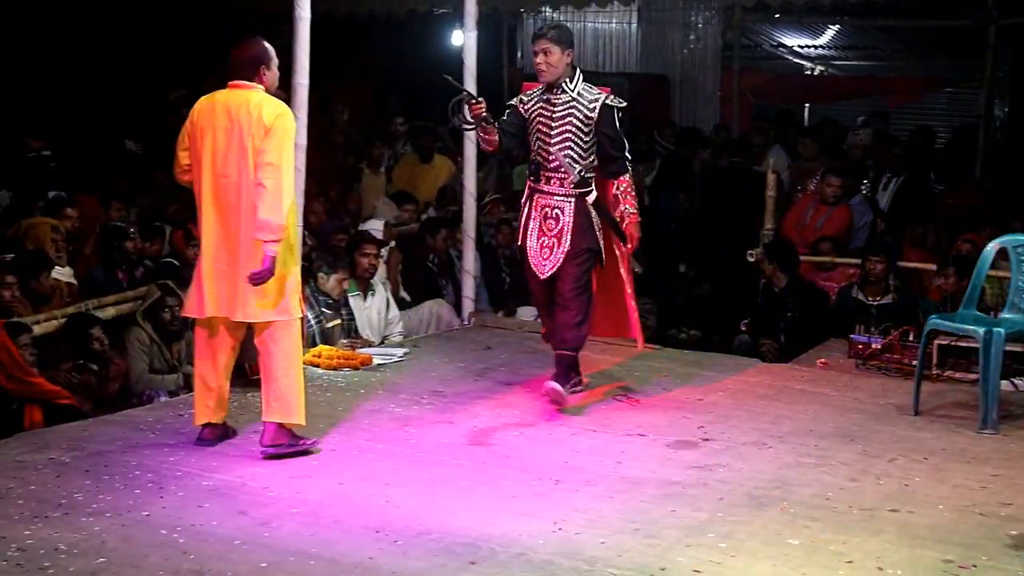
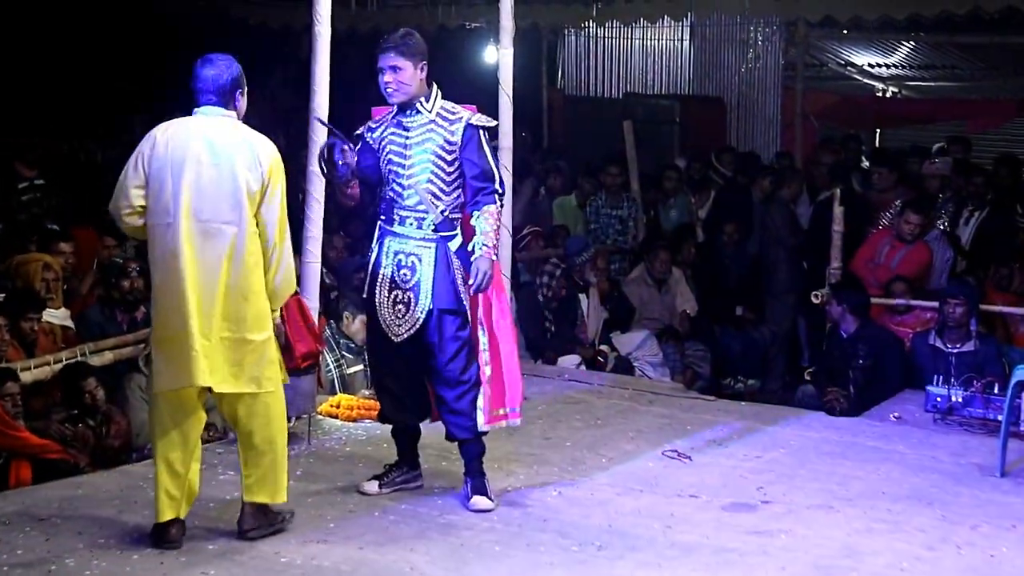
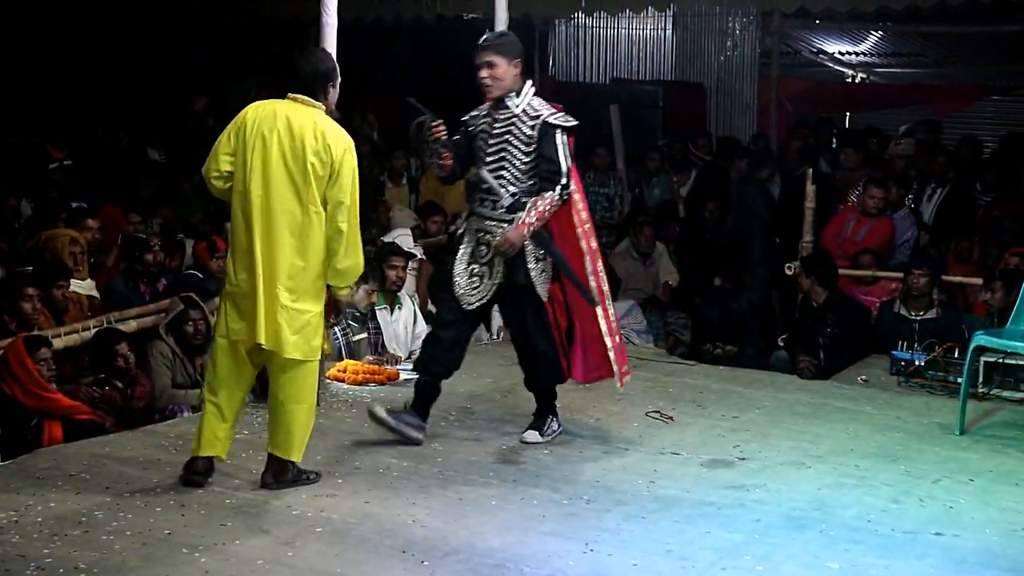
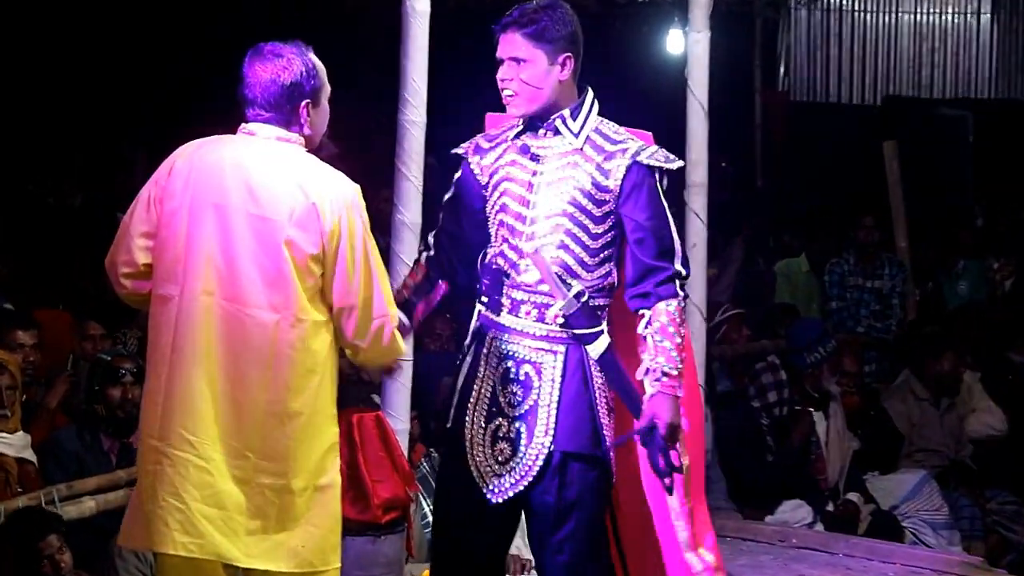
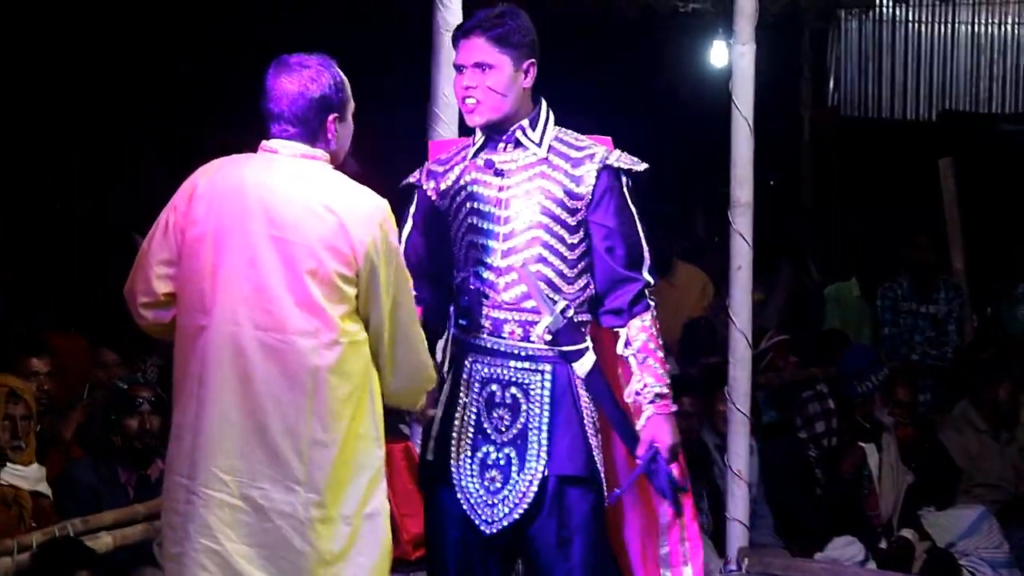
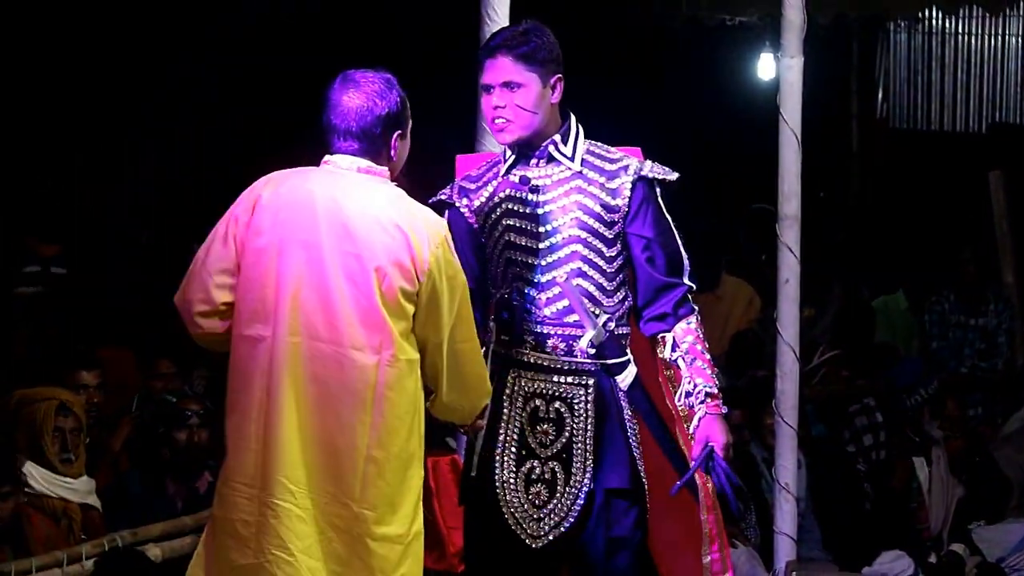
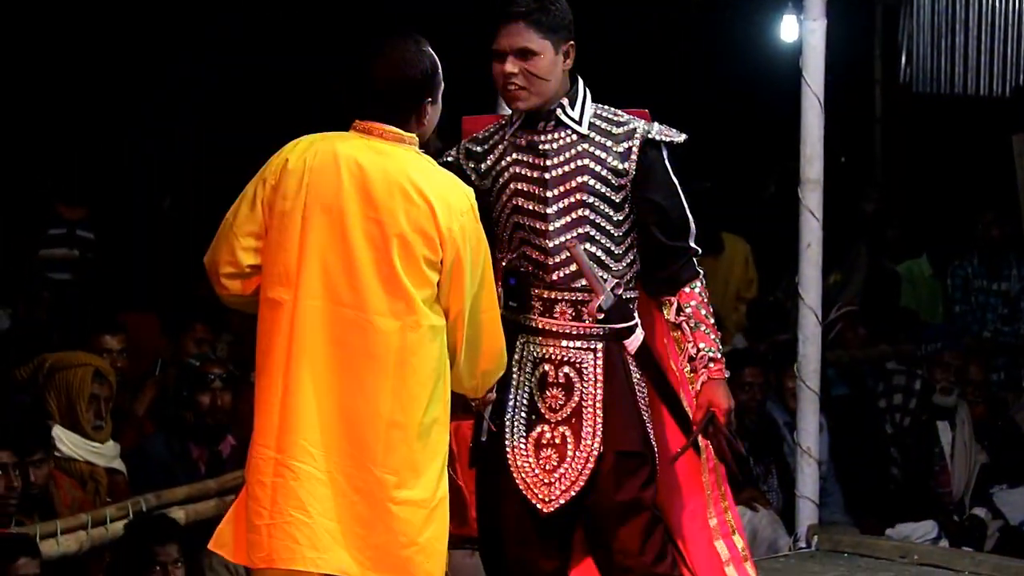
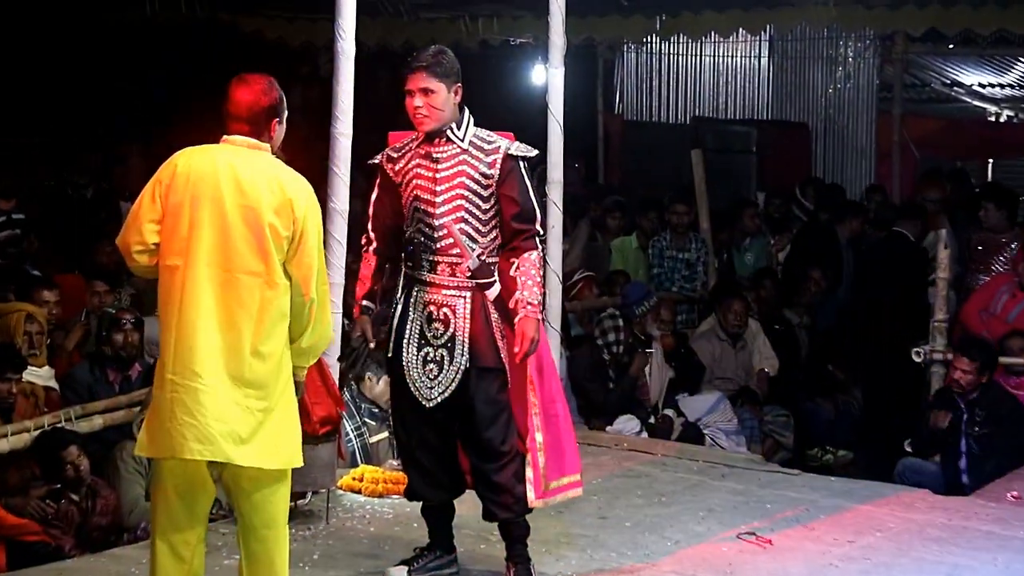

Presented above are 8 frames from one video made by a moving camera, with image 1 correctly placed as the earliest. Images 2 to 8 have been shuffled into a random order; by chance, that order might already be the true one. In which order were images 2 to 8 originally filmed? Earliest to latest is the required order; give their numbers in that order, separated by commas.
3, 2, 8, 4, 5, 6, 7
